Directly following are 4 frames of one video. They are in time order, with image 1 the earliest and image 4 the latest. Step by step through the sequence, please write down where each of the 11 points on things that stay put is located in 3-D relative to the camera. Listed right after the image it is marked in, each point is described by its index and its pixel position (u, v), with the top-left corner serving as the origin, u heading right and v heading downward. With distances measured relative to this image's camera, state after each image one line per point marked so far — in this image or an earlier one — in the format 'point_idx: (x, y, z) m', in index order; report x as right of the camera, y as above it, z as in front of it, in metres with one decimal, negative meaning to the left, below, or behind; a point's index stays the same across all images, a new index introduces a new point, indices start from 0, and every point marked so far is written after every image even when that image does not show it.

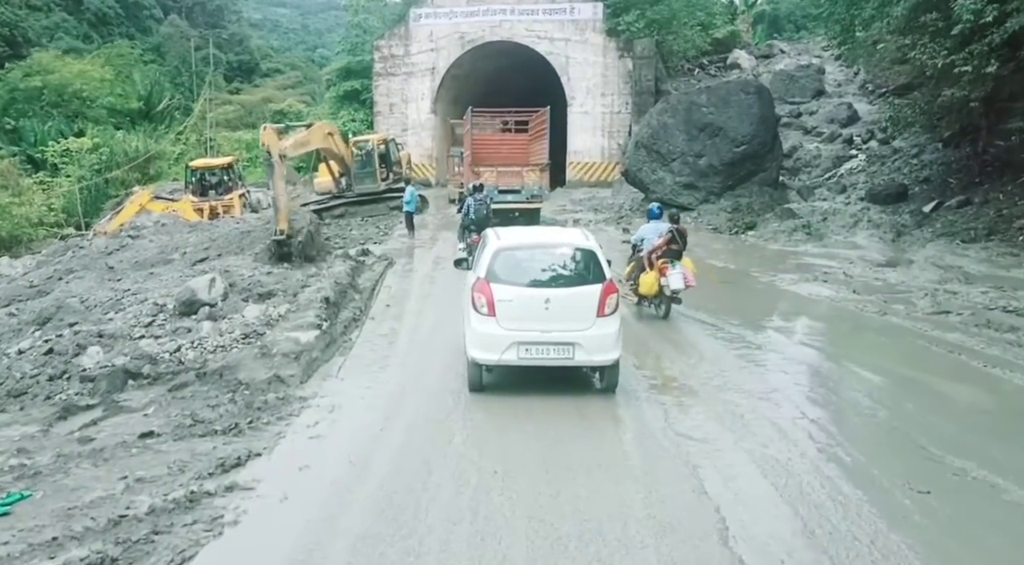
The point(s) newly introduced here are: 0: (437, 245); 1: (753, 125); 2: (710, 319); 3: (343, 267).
0: (-1.8, +0.9, +17.6) m
1: (+6.5, +4.3, +19.0) m
2: (+2.8, -0.5, +9.9) m
3: (-2.7, +0.2, +11.1) m
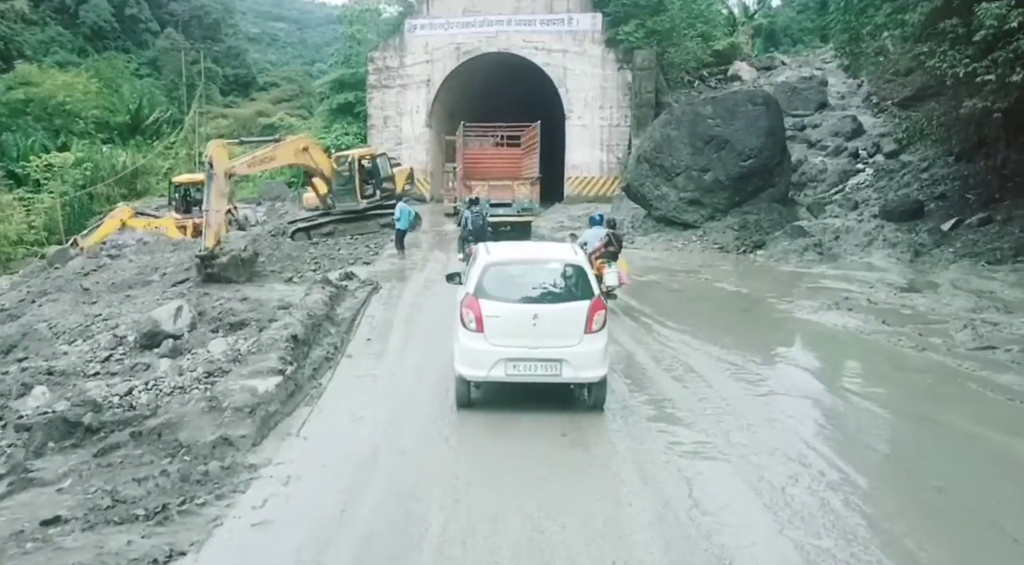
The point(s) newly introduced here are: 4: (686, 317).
0: (-1.9, +0.4, +16.6) m
1: (+6.4, +3.7, +18.1) m
2: (+2.7, -0.9, +8.9) m
3: (-2.7, -0.2, +10.1) m
4: (+2.7, -0.5, +10.9) m
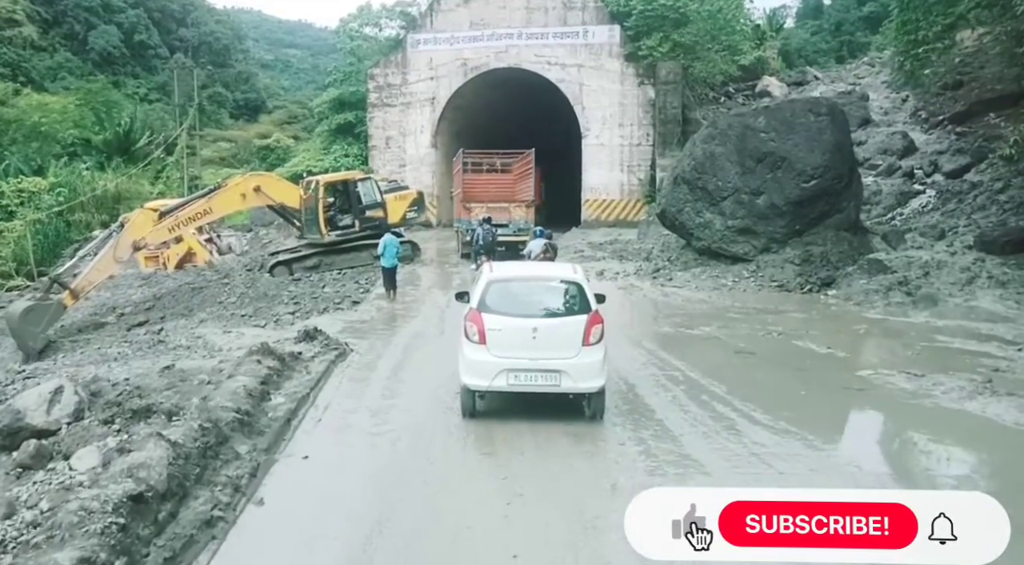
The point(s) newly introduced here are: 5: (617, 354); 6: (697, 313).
0: (-1.7, -0.5, +13.5) m
1: (+6.7, +2.7, +15.1) m
2: (+2.8, -1.6, +5.8) m
3: (-2.6, -0.9, +7.0) m
4: (+2.9, -1.3, +7.7) m
5: (+1.4, -1.0, +9.6) m
6: (+3.3, -0.6, +12.7) m
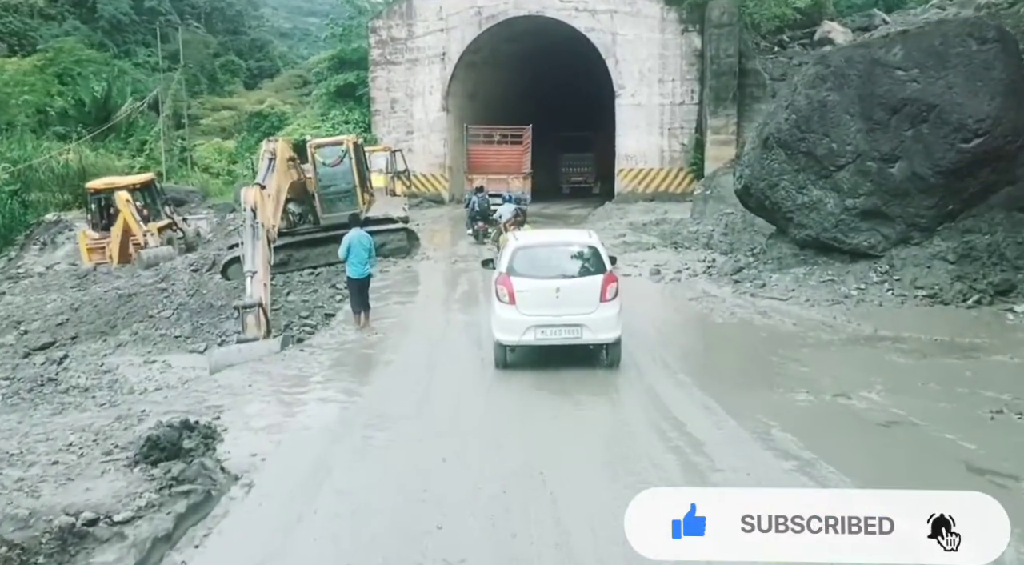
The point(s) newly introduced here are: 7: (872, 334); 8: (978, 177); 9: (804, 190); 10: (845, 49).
0: (-1.3, -0.8, +9.1) m
1: (+7.0, +2.7, +10.2) m
2: (+2.9, -2.1, +1.3) m
3: (-2.4, -1.5, +2.7) m
4: (+3.0, -1.7, +3.2) m
5: (+1.6, -1.4, +5.1) m
6: (+3.7, -0.8, +8.1) m
7: (+4.4, -0.6, +8.6) m
8: (+6.9, +1.5, +10.5) m
9: (+4.7, +1.5, +11.6) m
10: (+5.4, +3.8, +11.4) m
